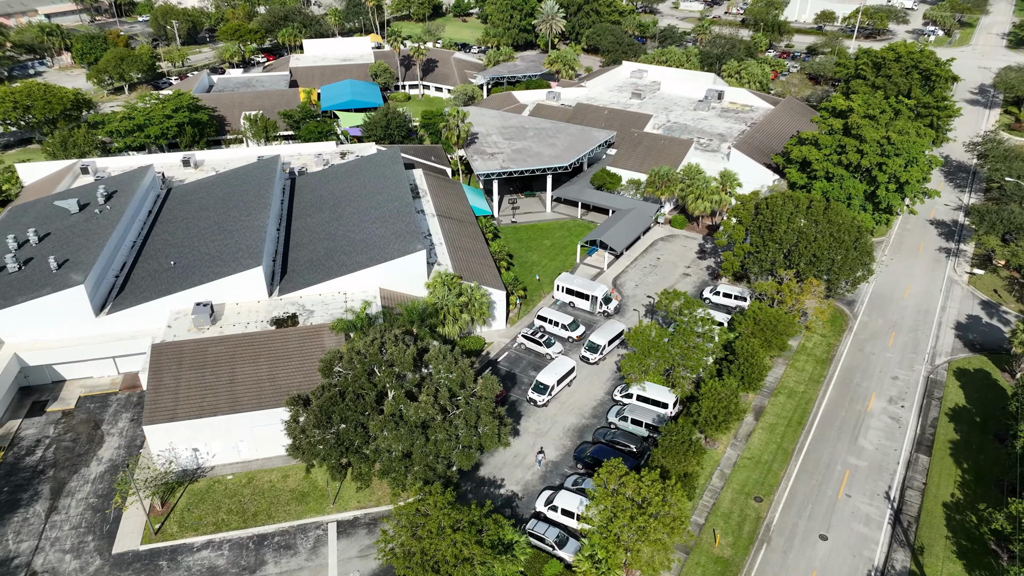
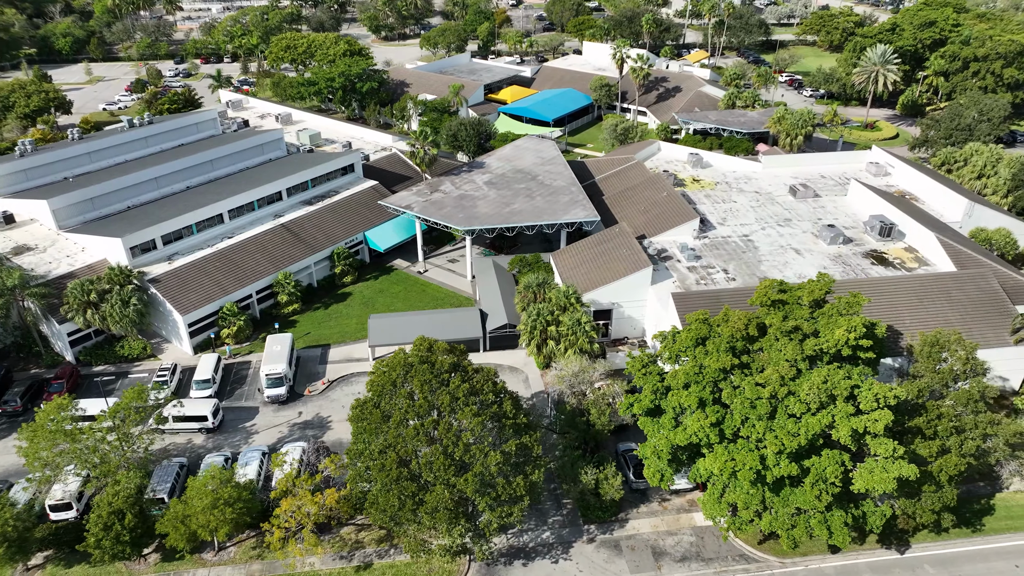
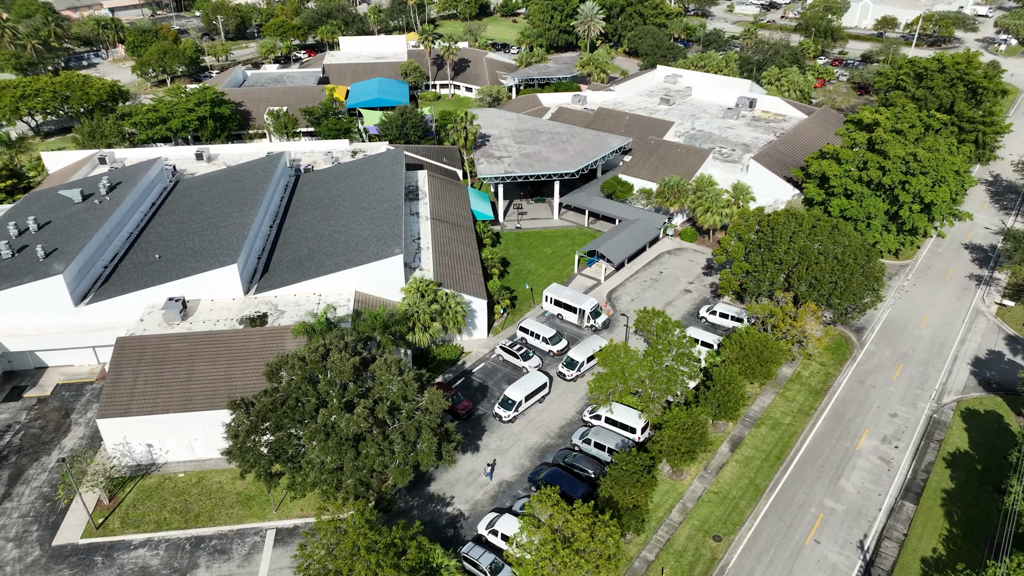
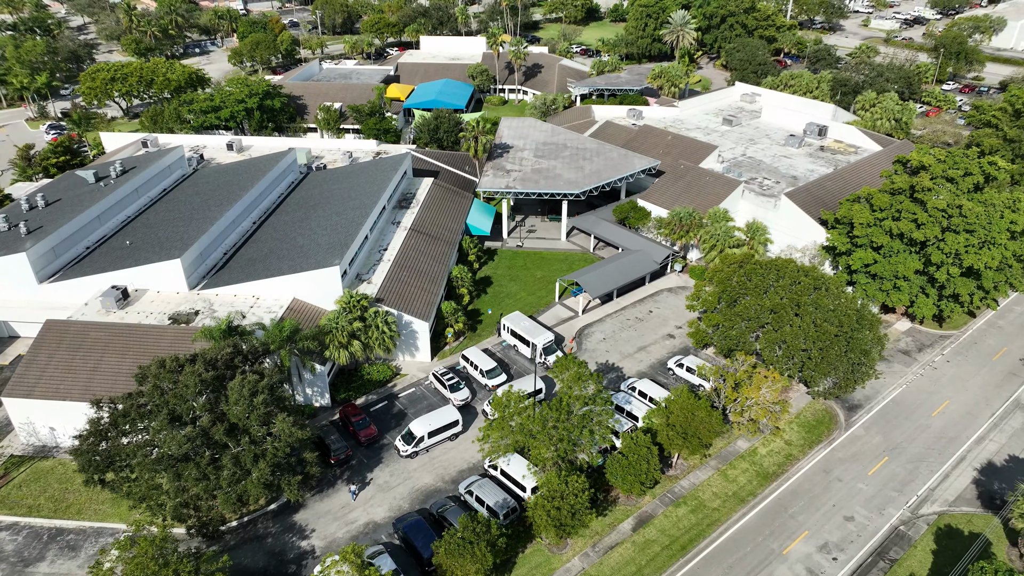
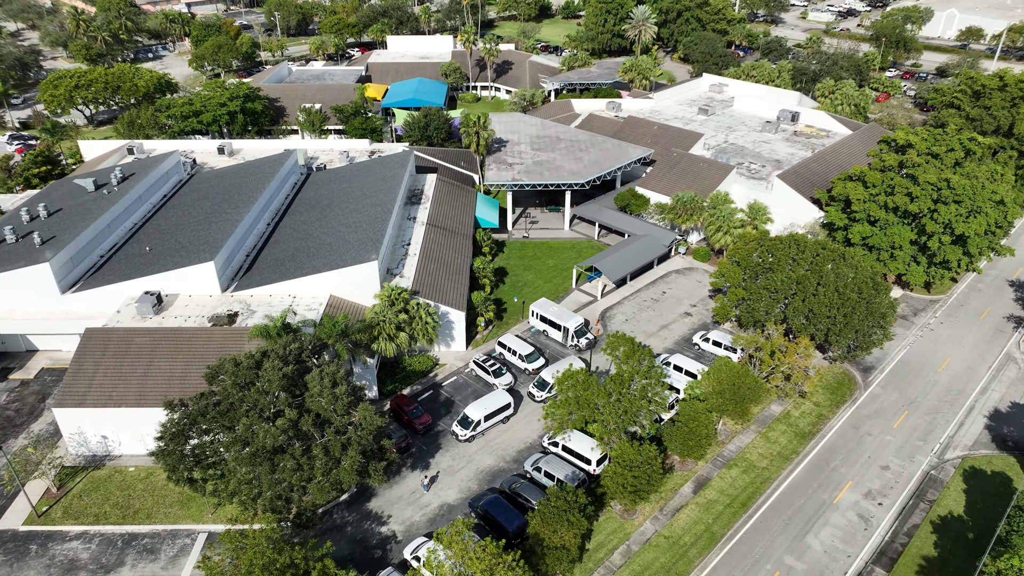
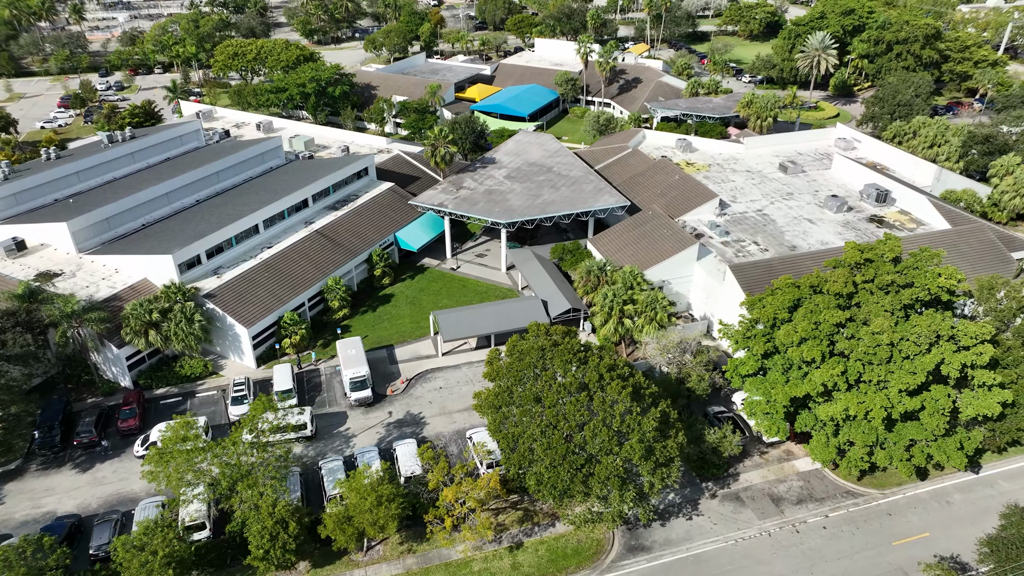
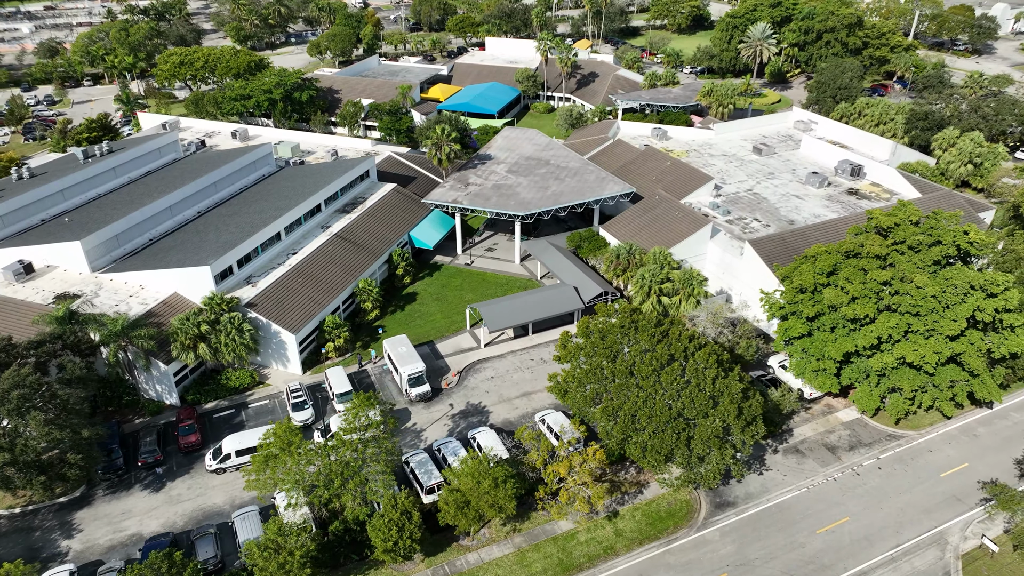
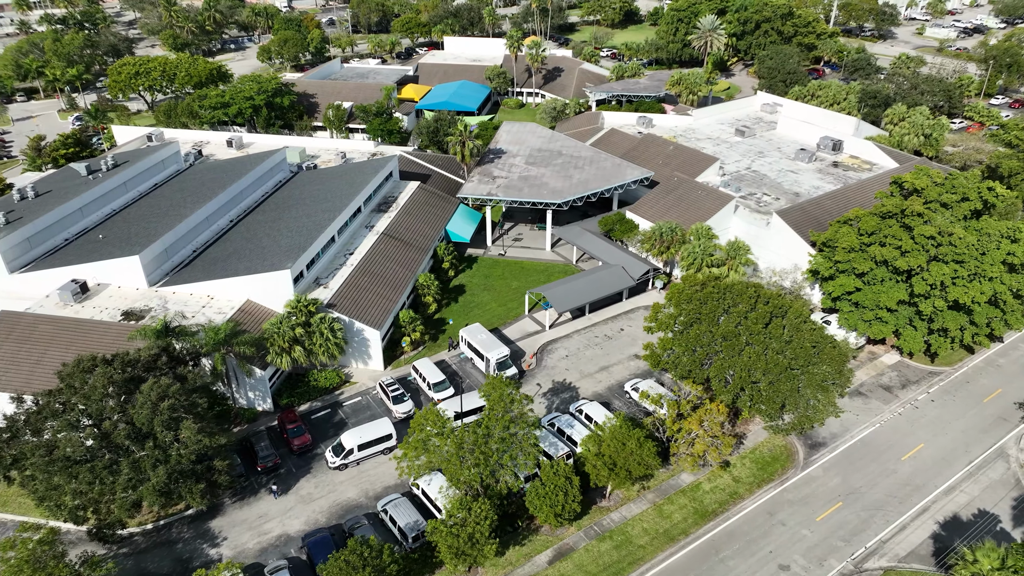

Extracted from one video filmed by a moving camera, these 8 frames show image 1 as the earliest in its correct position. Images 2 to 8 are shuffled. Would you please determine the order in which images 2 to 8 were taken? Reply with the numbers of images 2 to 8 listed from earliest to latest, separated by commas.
3, 5, 4, 8, 7, 6, 2
